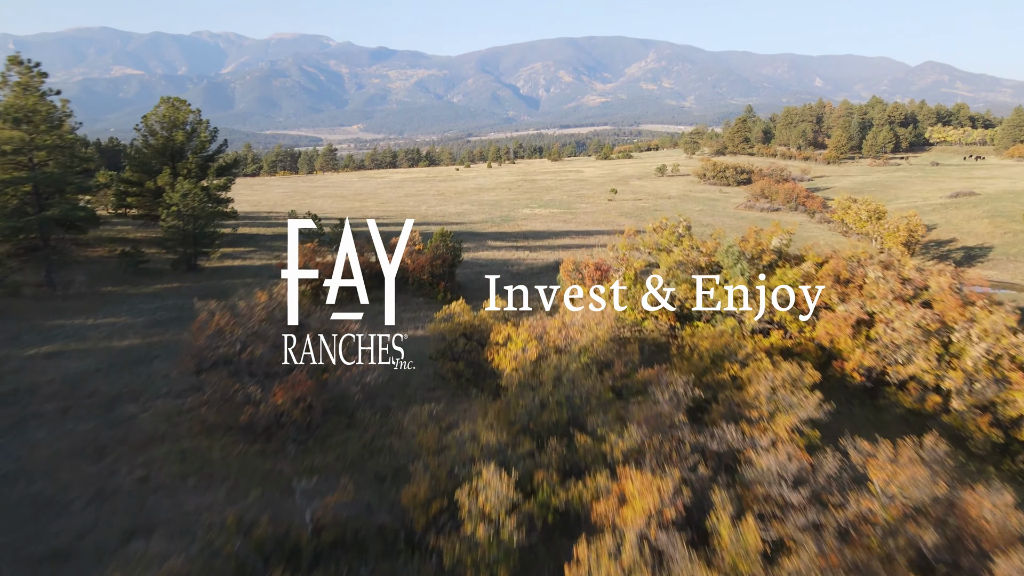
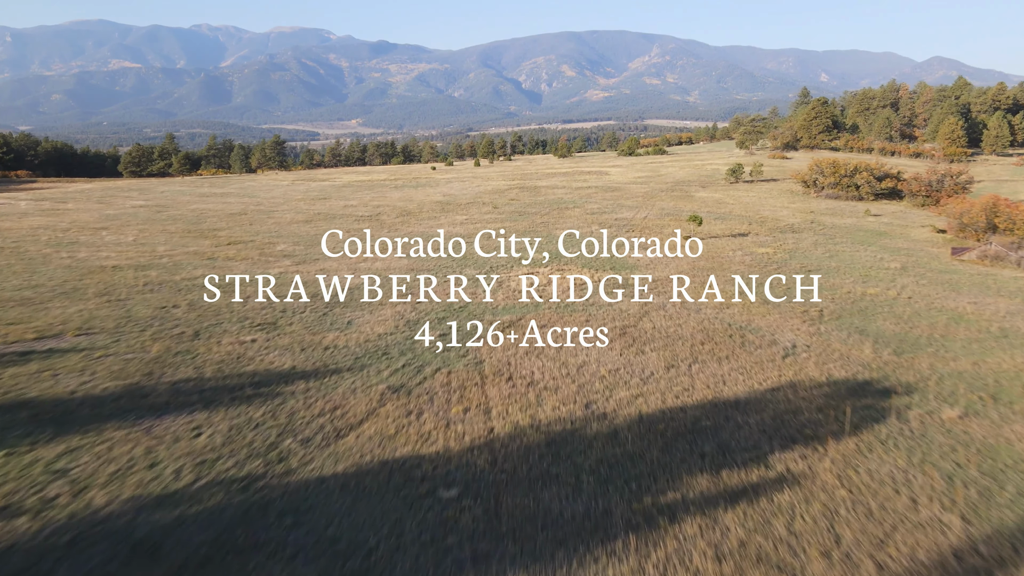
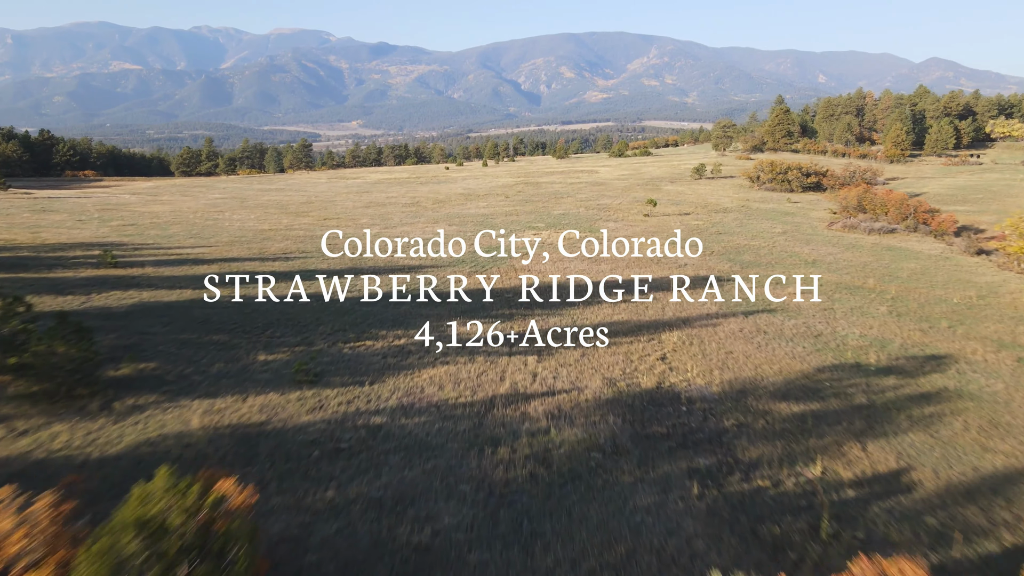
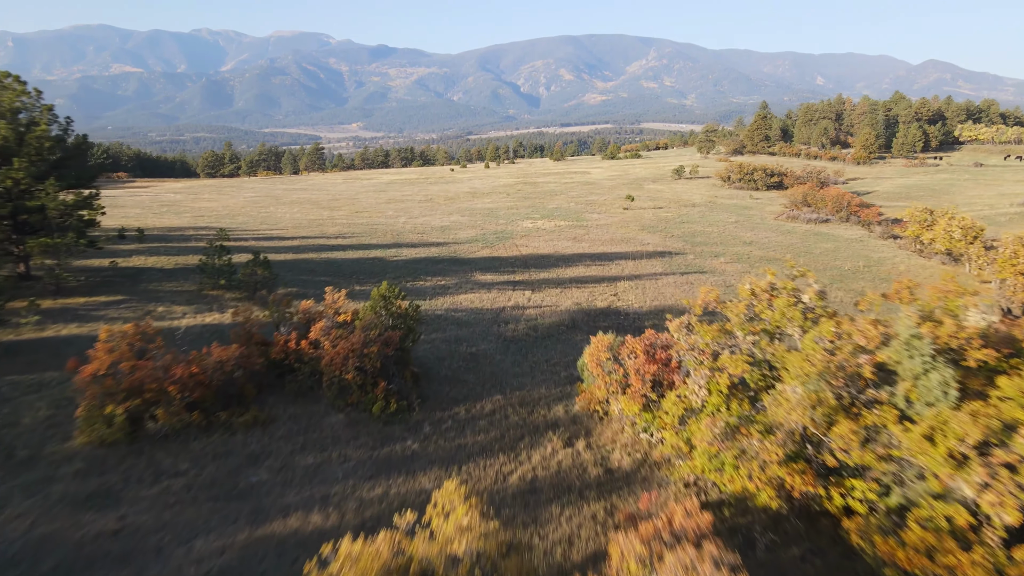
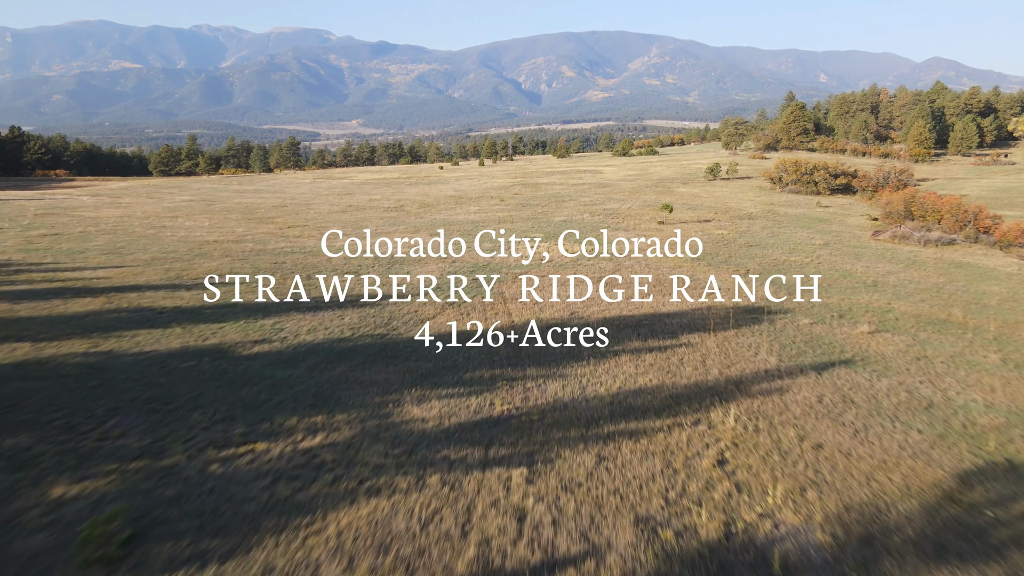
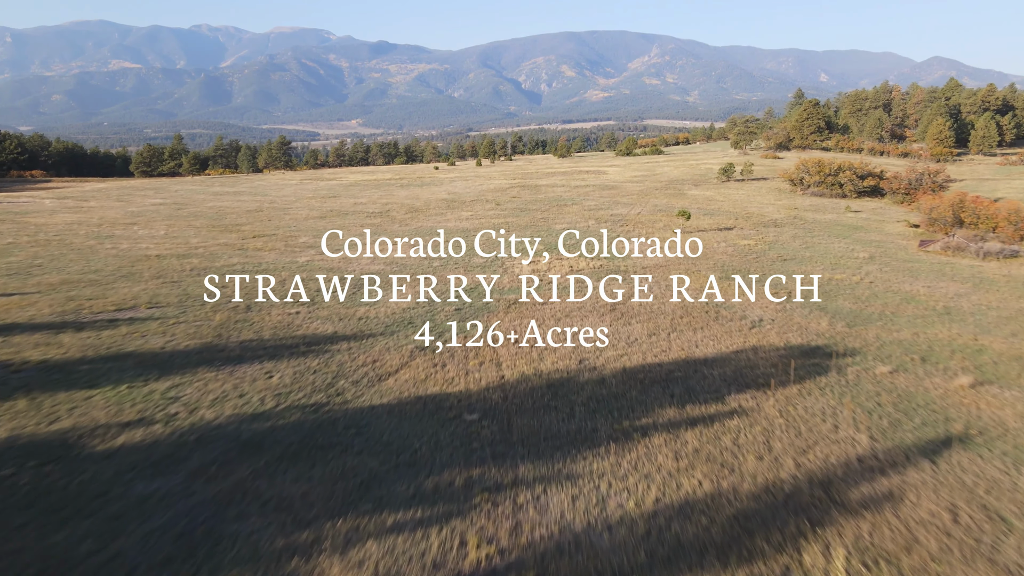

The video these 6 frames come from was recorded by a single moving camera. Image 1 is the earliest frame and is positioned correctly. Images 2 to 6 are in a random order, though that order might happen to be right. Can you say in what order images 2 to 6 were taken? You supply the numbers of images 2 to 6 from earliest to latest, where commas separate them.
4, 3, 5, 6, 2
